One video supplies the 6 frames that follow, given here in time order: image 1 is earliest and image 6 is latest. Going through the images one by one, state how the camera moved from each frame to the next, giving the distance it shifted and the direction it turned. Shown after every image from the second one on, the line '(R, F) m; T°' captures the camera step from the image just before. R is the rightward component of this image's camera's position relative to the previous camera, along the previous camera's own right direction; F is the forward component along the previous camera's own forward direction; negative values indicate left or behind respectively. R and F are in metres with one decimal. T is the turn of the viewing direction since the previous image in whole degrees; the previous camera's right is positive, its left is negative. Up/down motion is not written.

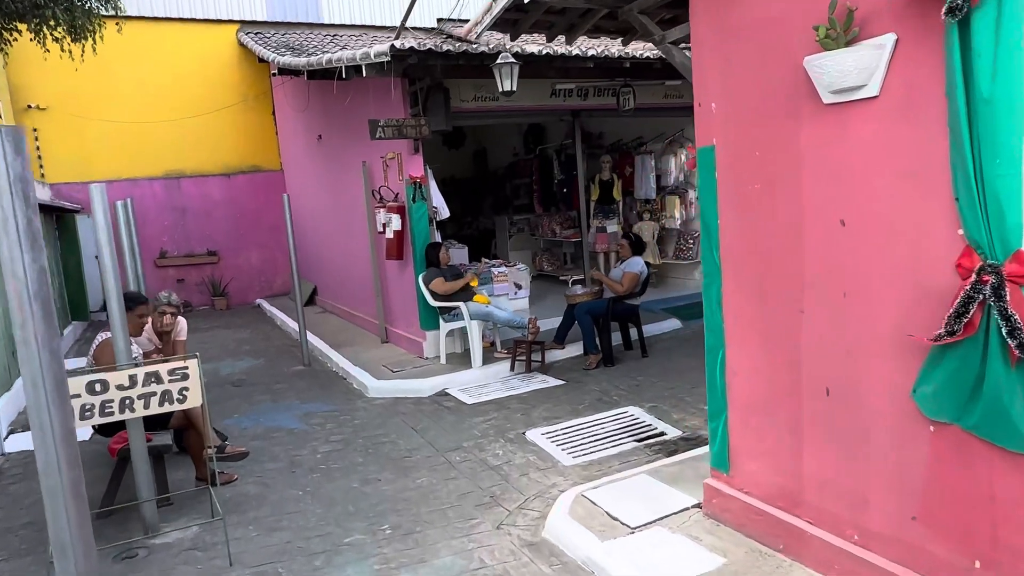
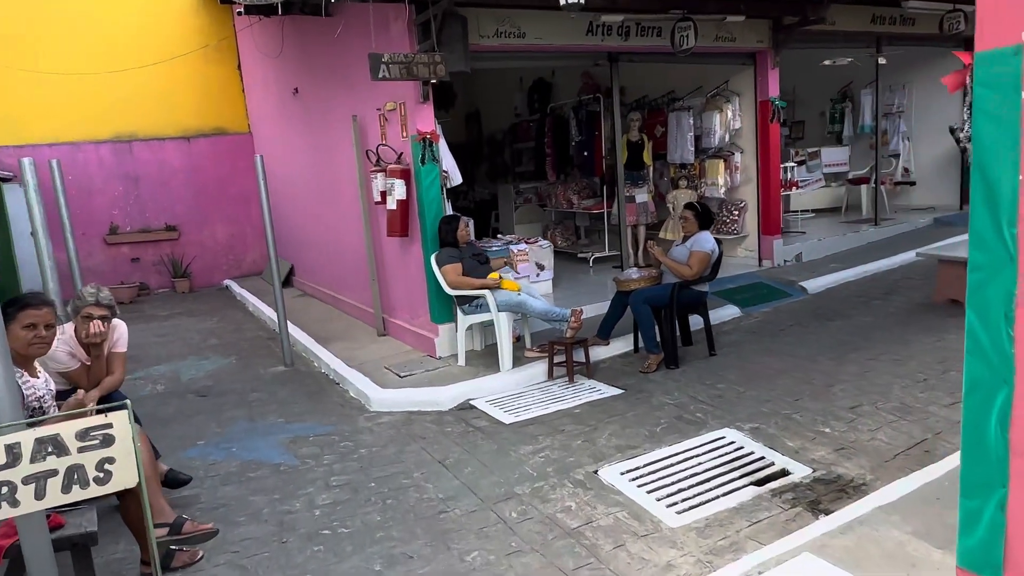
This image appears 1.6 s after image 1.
(-0.5, +1.3) m; +2°
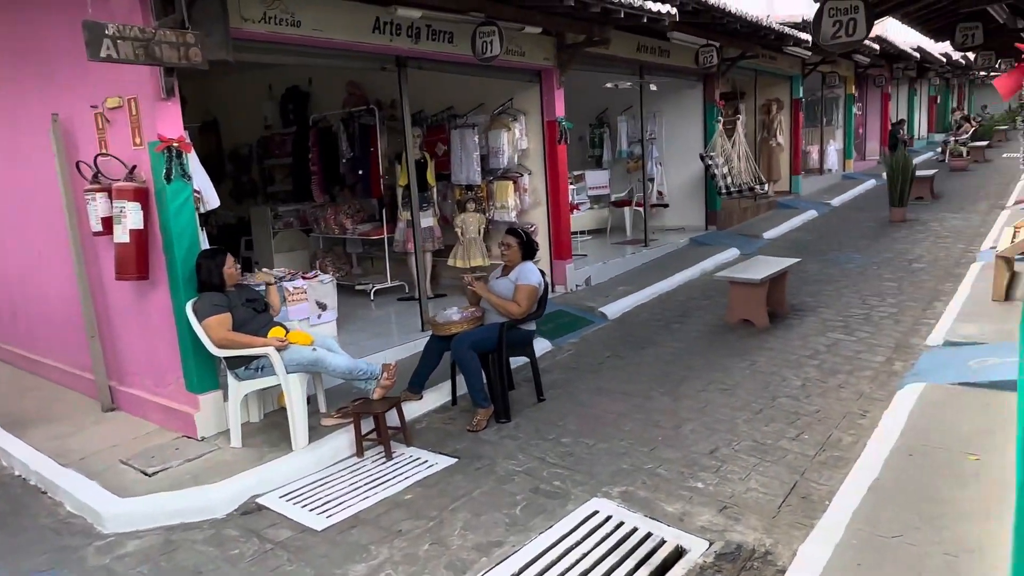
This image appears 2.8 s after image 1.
(-0.3, +1.0) m; +21°
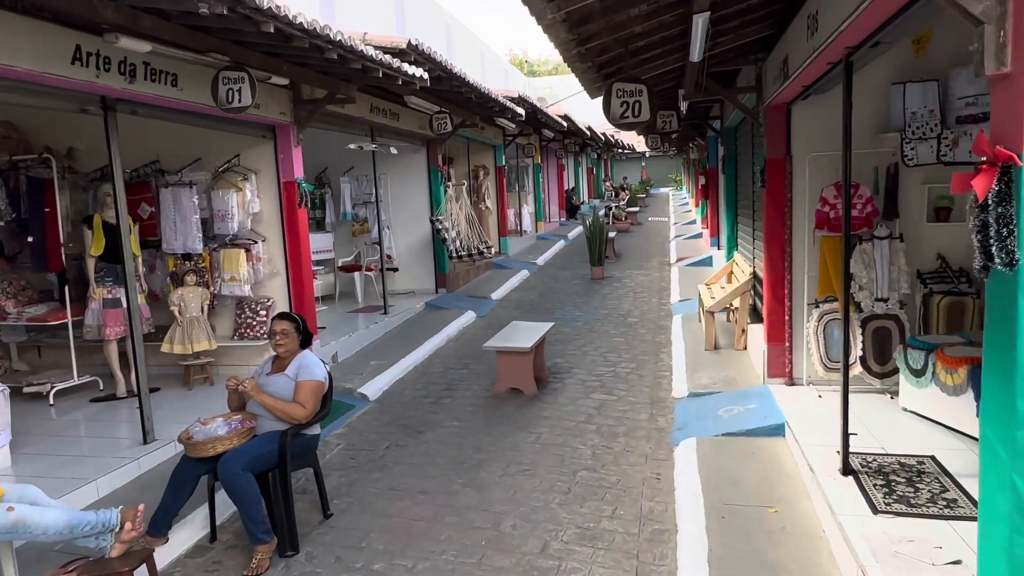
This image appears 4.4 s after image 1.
(-0.5, +0.6) m; +26°
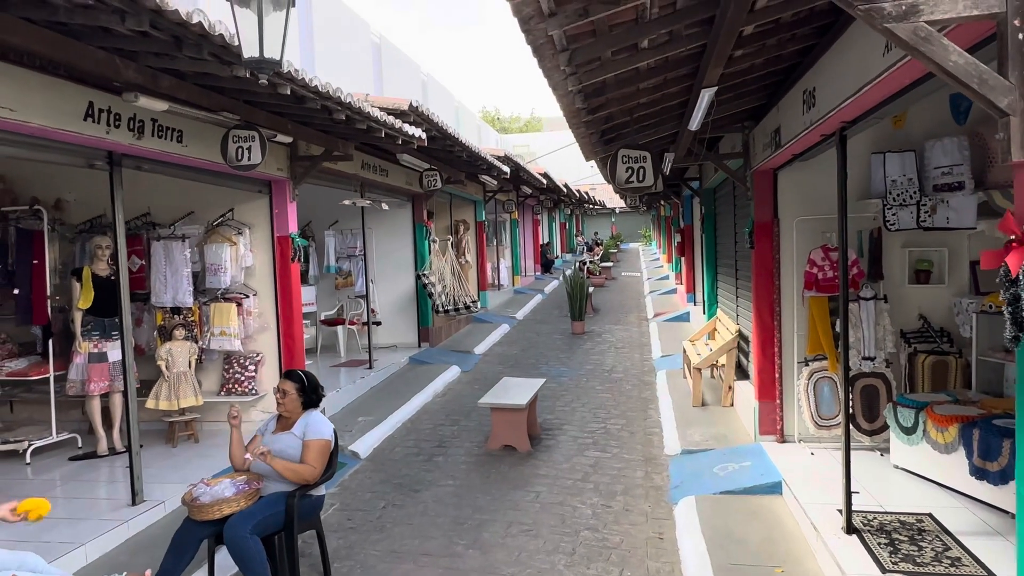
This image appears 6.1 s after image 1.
(-0.2, 0.0) m; +3°
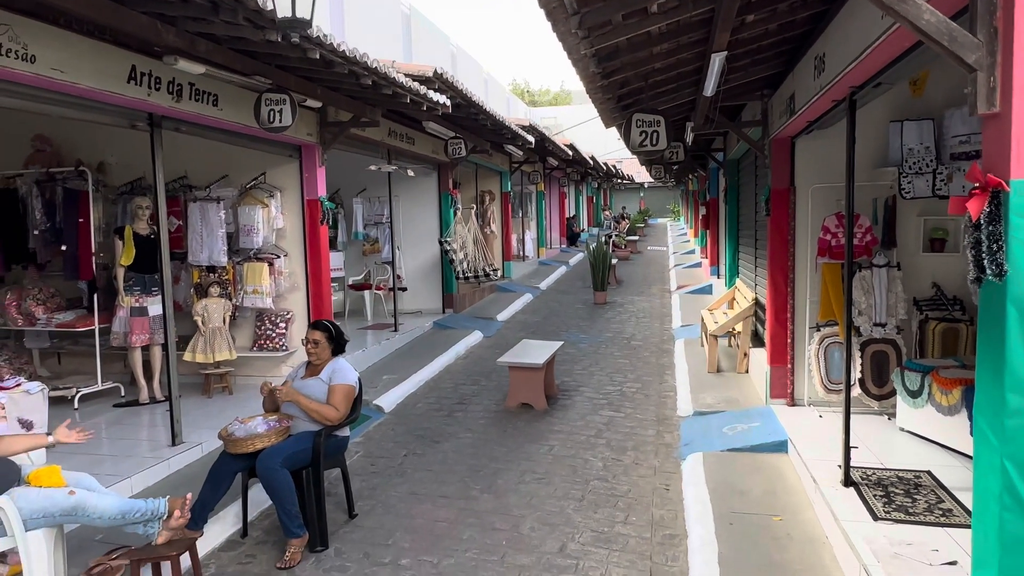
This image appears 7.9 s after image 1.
(+0.1, -0.2) m; -2°
